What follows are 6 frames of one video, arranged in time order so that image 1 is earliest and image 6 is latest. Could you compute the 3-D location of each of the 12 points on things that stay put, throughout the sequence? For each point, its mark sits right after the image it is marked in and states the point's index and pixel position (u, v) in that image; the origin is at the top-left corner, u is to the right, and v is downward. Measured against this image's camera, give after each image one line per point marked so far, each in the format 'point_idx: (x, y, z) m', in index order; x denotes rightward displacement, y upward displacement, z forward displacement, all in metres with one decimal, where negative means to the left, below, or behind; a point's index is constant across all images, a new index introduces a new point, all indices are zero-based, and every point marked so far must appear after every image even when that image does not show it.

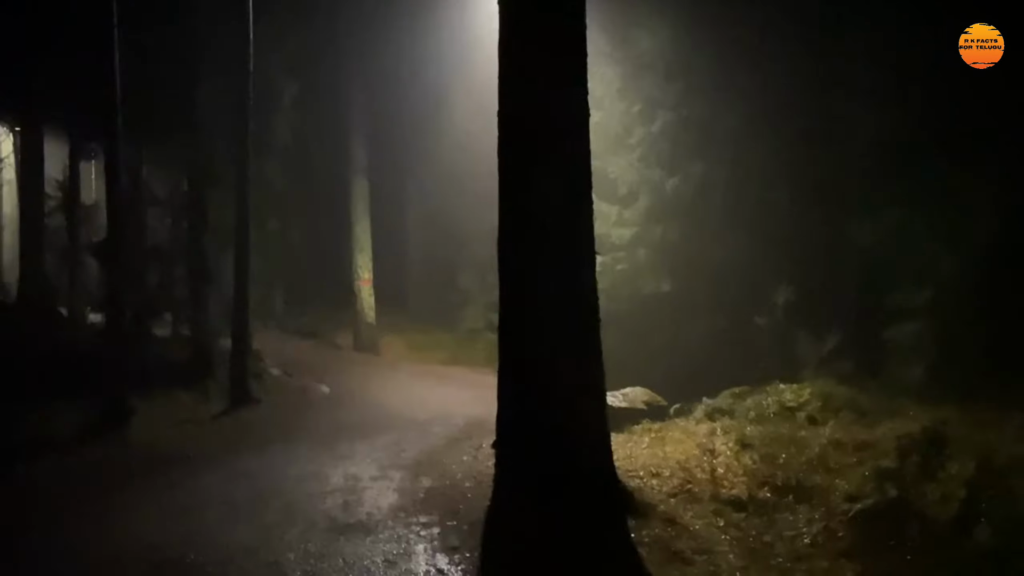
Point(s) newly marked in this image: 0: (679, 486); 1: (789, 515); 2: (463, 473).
0: (+1.5, -1.8, +7.9) m
1: (+2.1, -1.7, +6.7) m
2: (-0.5, -1.9, +8.7) m
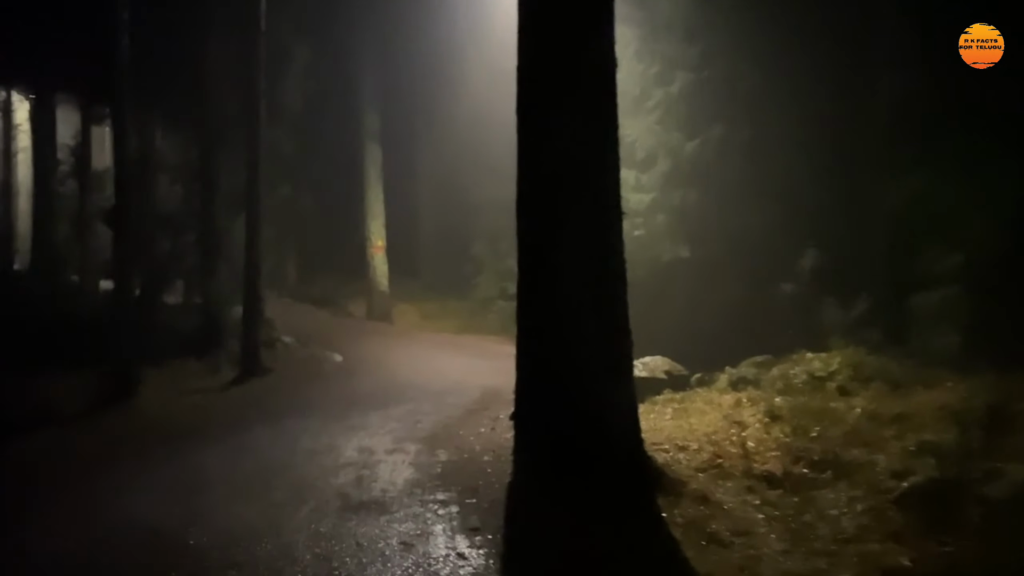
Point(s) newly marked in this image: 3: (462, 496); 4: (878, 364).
0: (+1.7, -1.5, +7.5) m
1: (+2.3, -1.5, +6.4) m
2: (-0.3, -1.5, +8.4) m
3: (-0.4, -1.7, +6.9) m
4: (+4.5, -0.9, +10.9) m
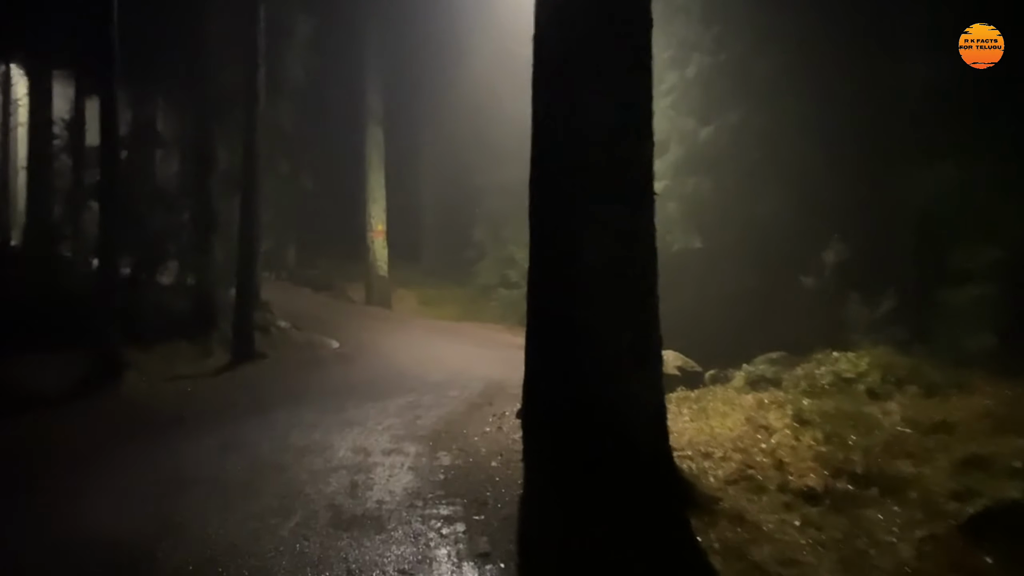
0: (+1.8, -1.4, +6.9) m
1: (+2.3, -1.5, +5.7) m
2: (-0.2, -1.4, +7.7) m
3: (-0.3, -1.6, +6.2) m
4: (+4.6, -0.9, +10.3) m
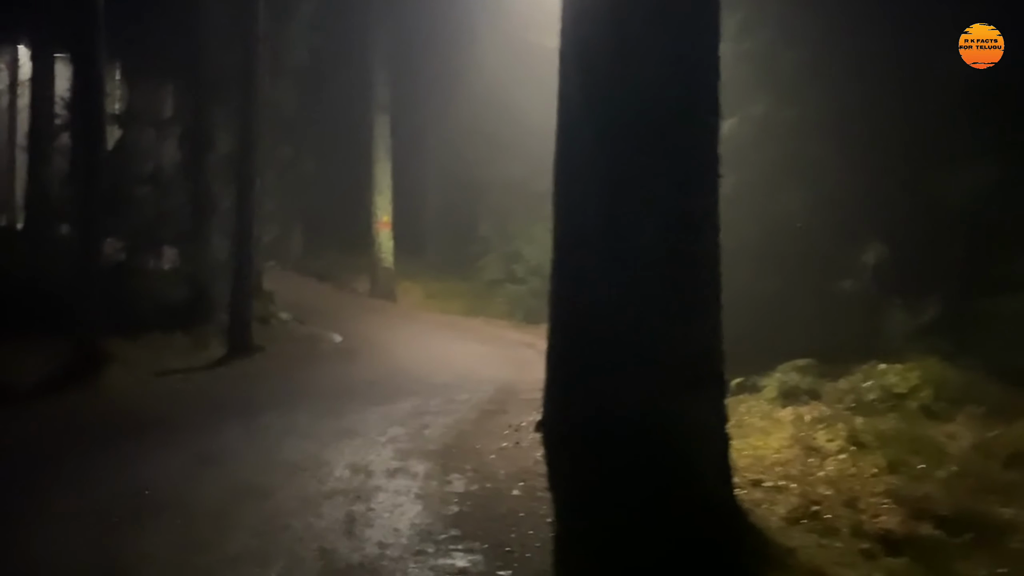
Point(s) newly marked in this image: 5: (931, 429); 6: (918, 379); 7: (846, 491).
0: (+1.9, -1.4, +5.9) m
1: (+2.5, -1.5, +4.7) m
2: (0.0, -1.4, +6.8) m
3: (-0.2, -1.6, +5.3) m
4: (+4.8, -1.0, +9.3) m
5: (+3.8, -1.3, +8.0) m
6: (+4.3, -1.0, +9.5) m
7: (+2.3, -1.4, +6.1) m
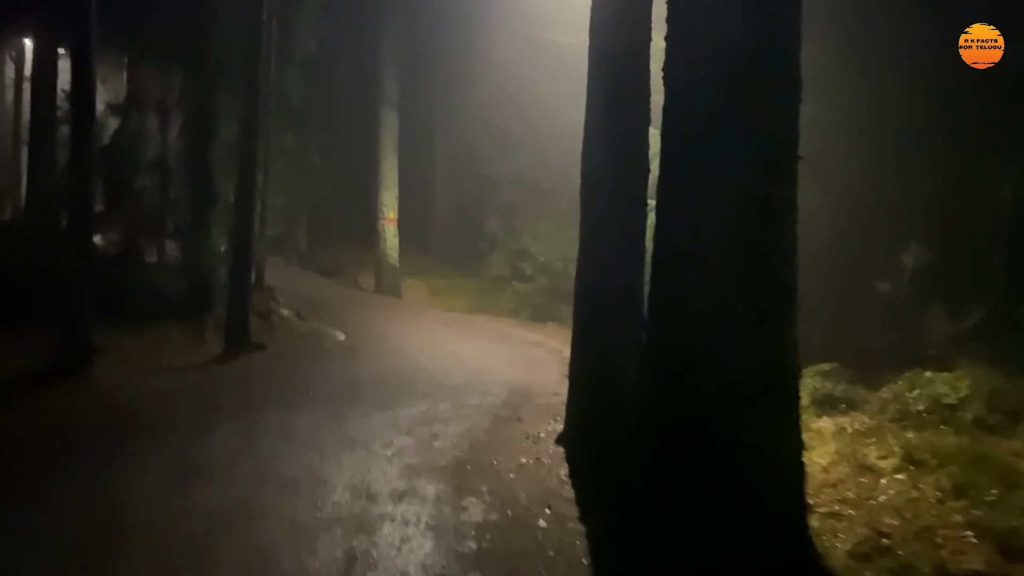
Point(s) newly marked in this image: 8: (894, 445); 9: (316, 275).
0: (+2.1, -1.4, +5.2) m
1: (+2.6, -1.5, +4.0) m
2: (+0.1, -1.4, +6.1) m
3: (0.0, -1.5, +4.6) m
4: (+4.9, -1.0, +8.5) m
5: (+4.0, -1.3, +7.2) m
6: (+4.5, -1.0, +8.7) m
7: (+2.4, -1.4, +5.4) m
8: (+3.2, -1.3, +7.4) m
9: (-4.3, +0.3, +19.1) m
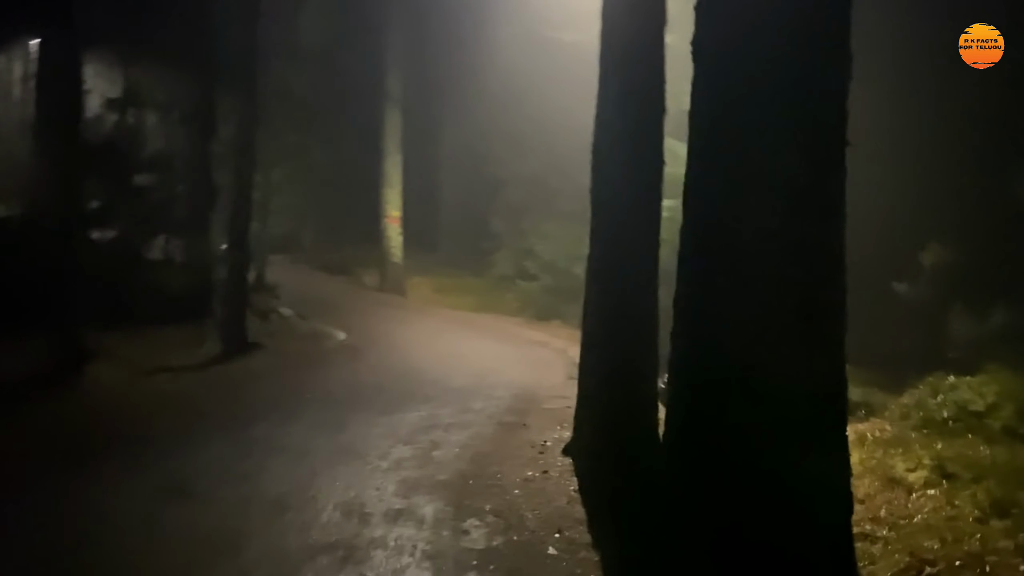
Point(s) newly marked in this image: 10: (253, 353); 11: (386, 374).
0: (+2.1, -1.5, +4.7) m
1: (+2.6, -1.5, +3.5) m
2: (+0.1, -1.4, +5.6) m
3: (0.0, -1.6, +4.1) m
4: (+5.0, -1.0, +8.1) m
5: (+4.0, -1.3, +6.8) m
6: (+4.5, -1.0, +8.2) m
7: (+2.5, -1.4, +4.9) m
8: (+3.2, -1.3, +7.0) m
9: (-4.2, +0.3, +18.6) m
10: (-3.5, -0.9, +11.5) m
11: (-1.6, -1.1, +10.9) m
